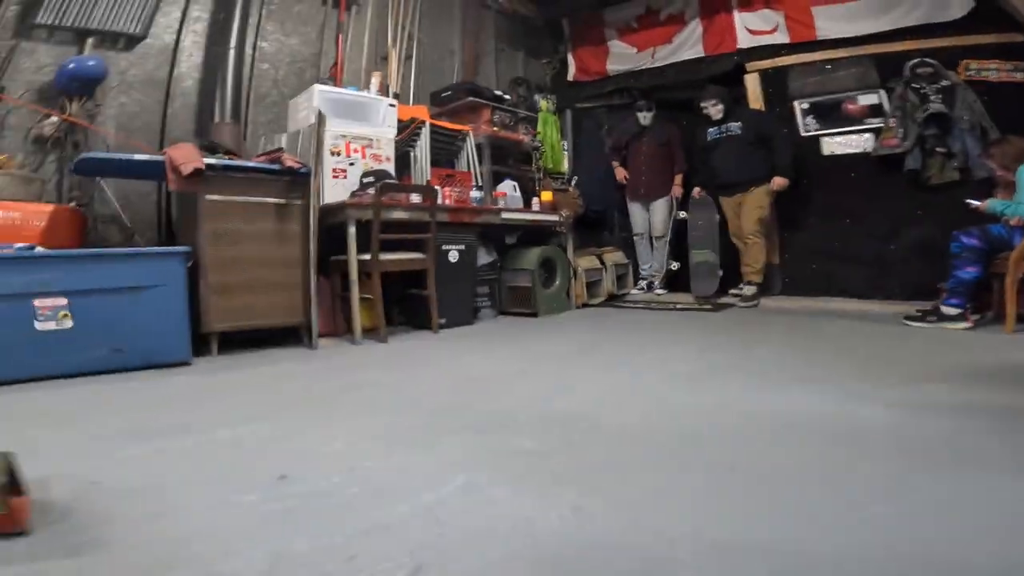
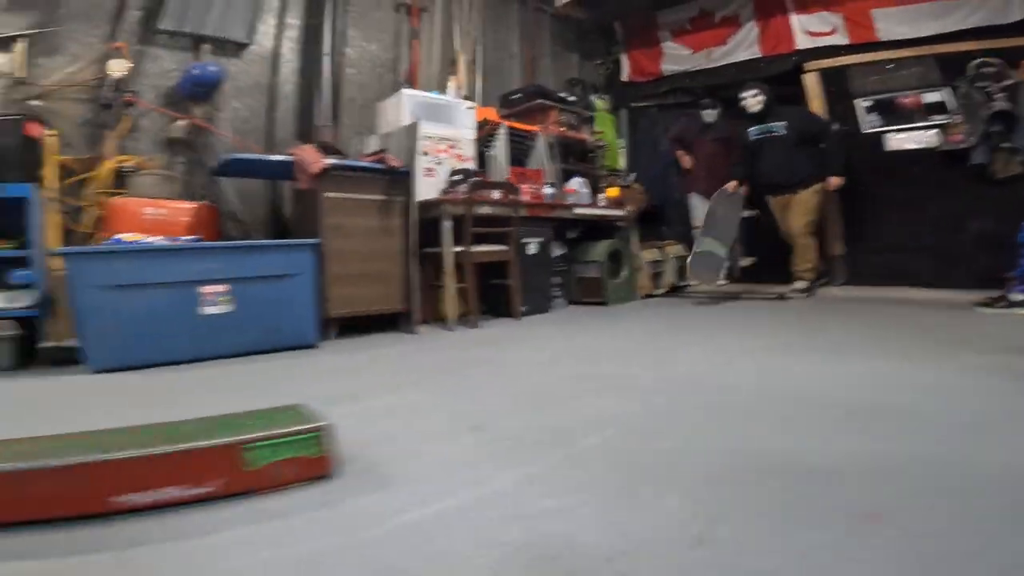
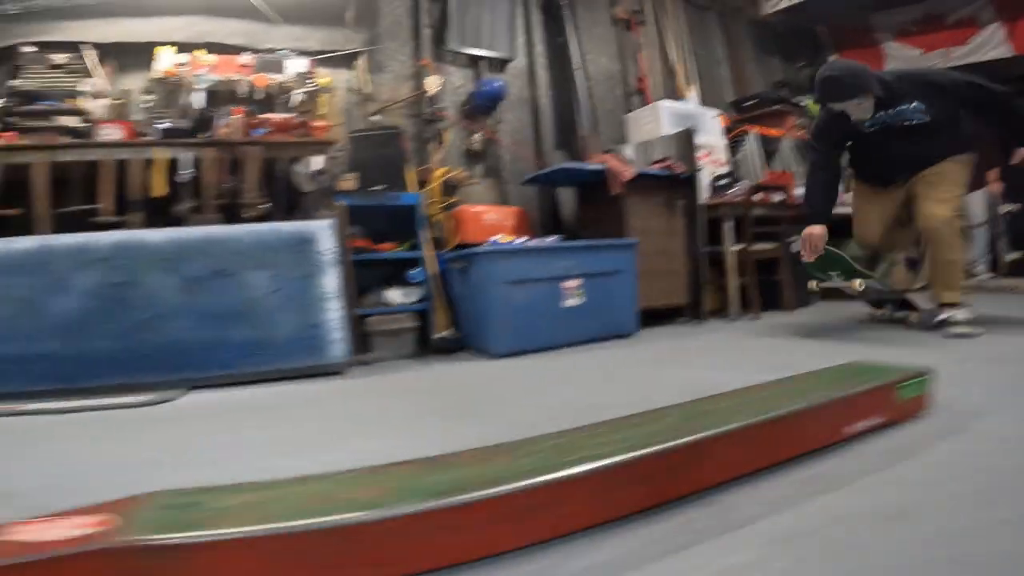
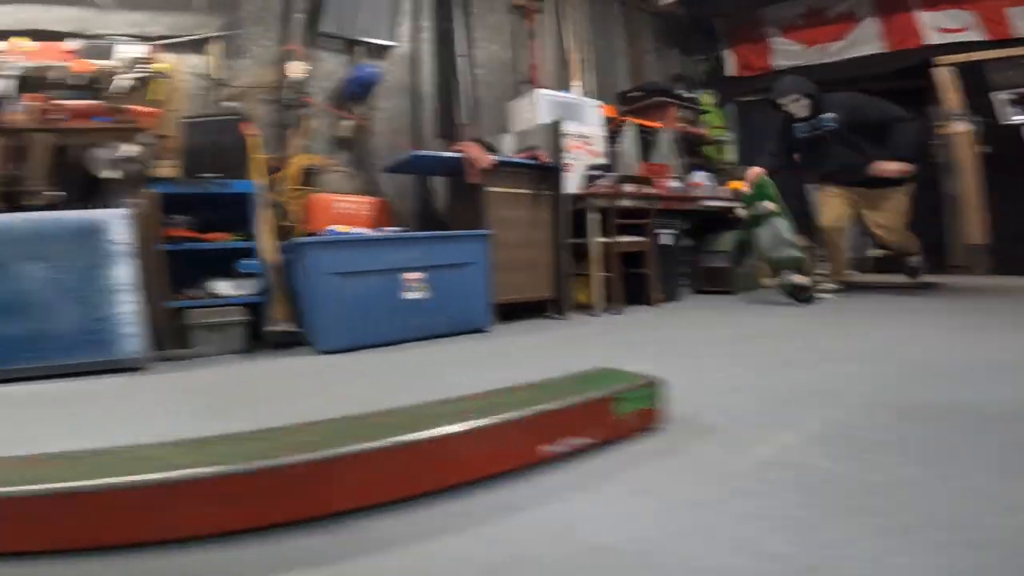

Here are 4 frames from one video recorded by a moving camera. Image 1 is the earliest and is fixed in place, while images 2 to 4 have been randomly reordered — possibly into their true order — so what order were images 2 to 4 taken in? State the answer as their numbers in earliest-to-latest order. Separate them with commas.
2, 4, 3
